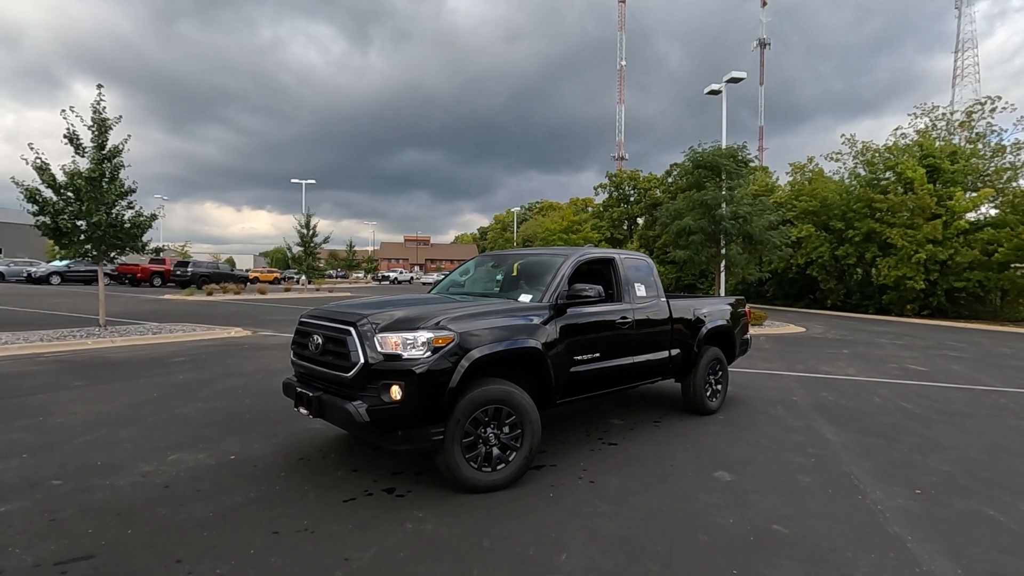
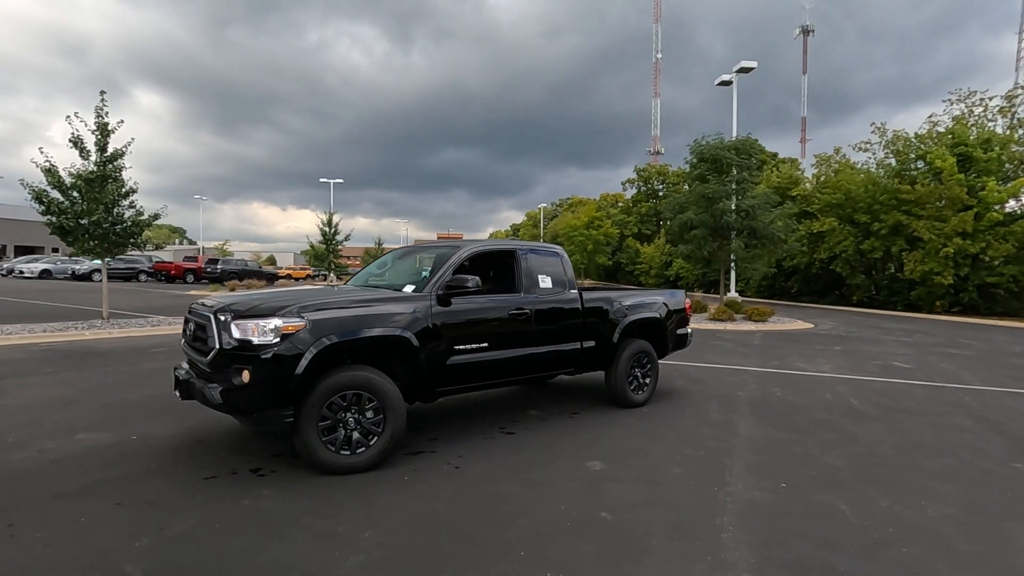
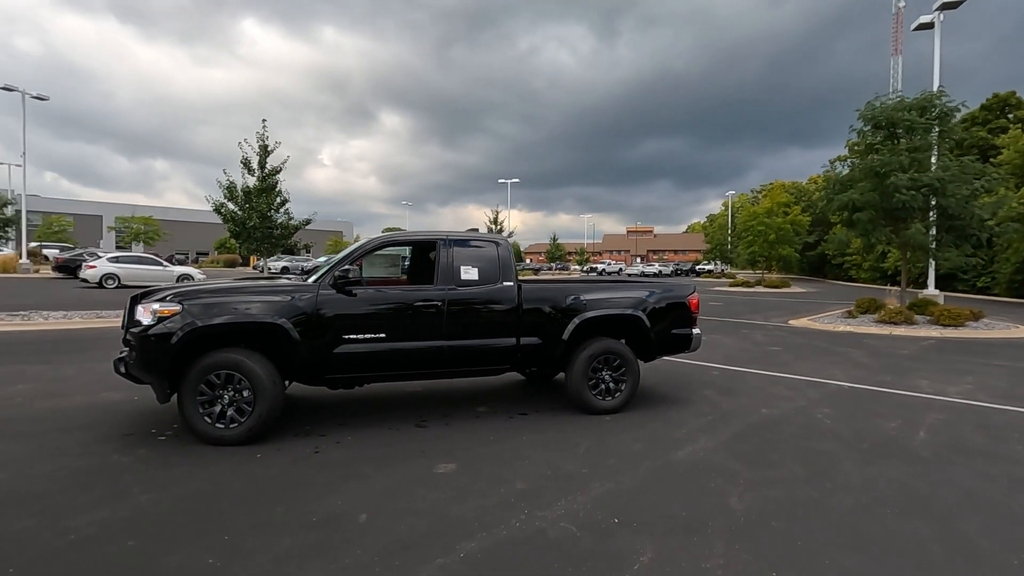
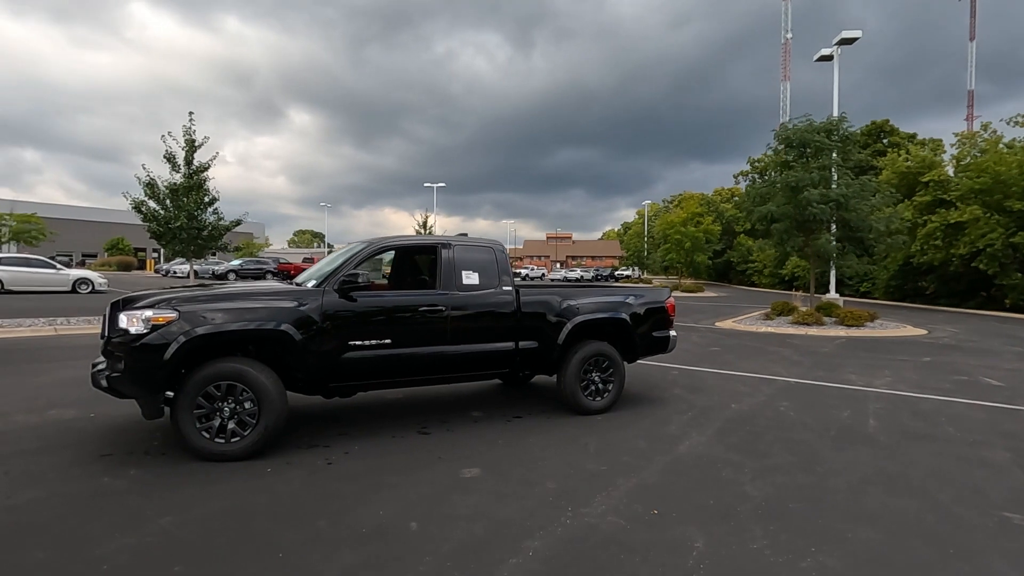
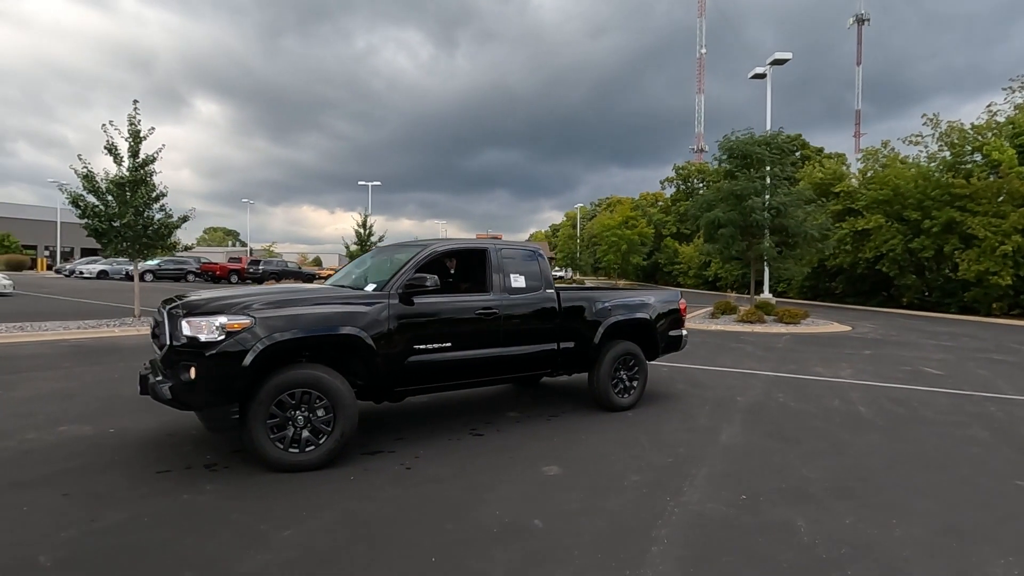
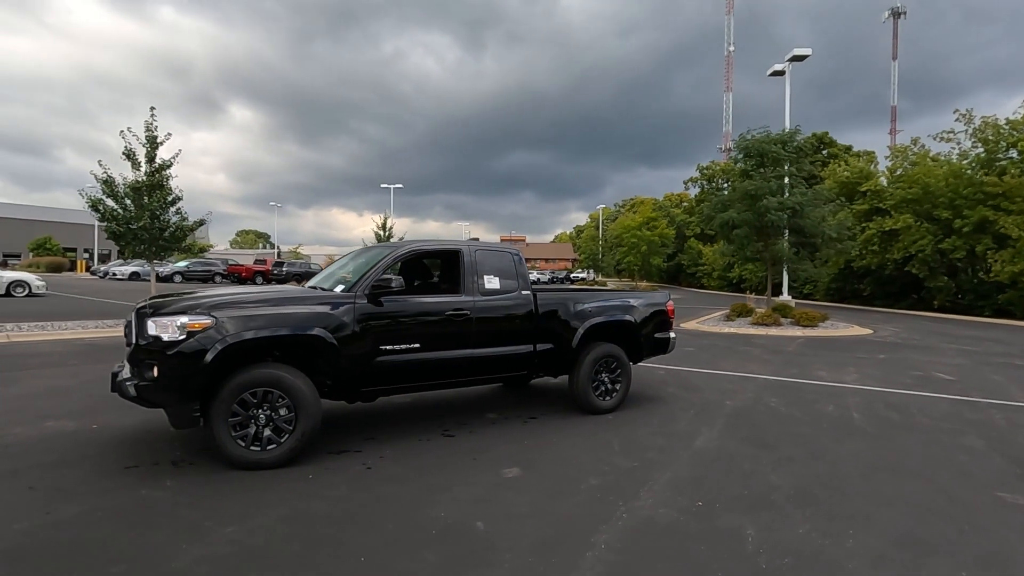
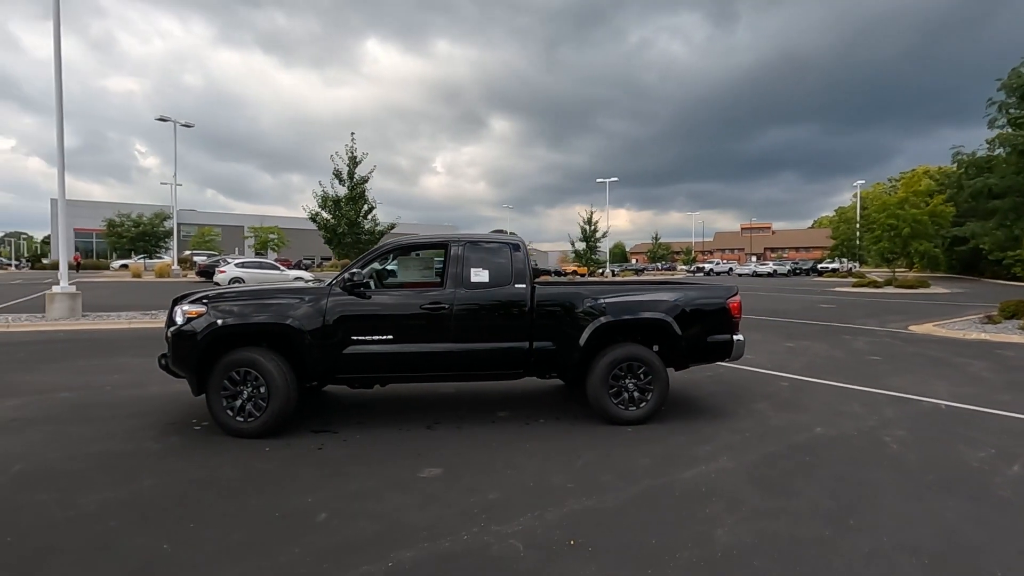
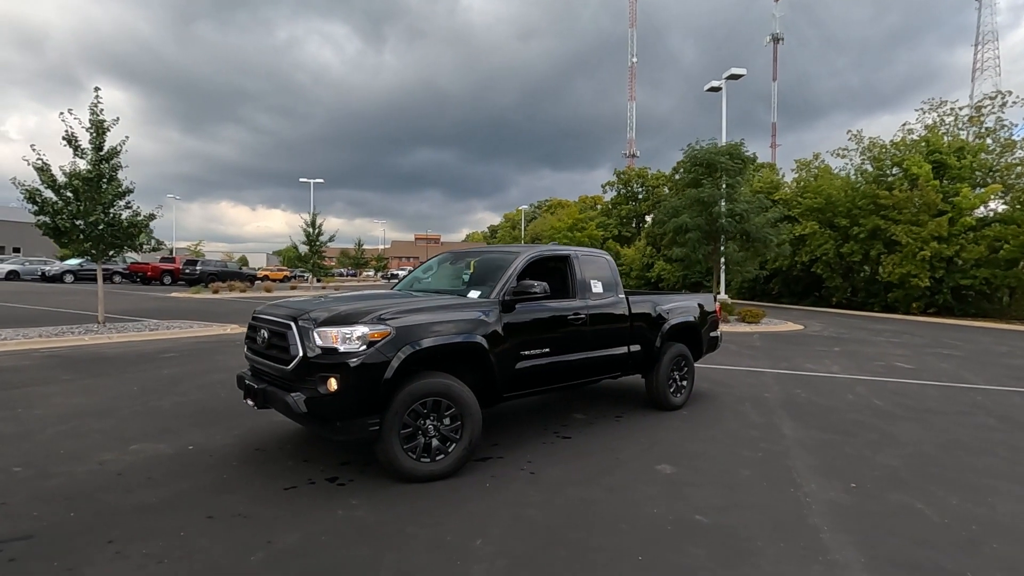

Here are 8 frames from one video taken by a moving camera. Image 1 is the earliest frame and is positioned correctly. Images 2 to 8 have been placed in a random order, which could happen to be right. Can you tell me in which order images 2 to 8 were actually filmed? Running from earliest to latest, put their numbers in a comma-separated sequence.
8, 2, 5, 6, 4, 3, 7
